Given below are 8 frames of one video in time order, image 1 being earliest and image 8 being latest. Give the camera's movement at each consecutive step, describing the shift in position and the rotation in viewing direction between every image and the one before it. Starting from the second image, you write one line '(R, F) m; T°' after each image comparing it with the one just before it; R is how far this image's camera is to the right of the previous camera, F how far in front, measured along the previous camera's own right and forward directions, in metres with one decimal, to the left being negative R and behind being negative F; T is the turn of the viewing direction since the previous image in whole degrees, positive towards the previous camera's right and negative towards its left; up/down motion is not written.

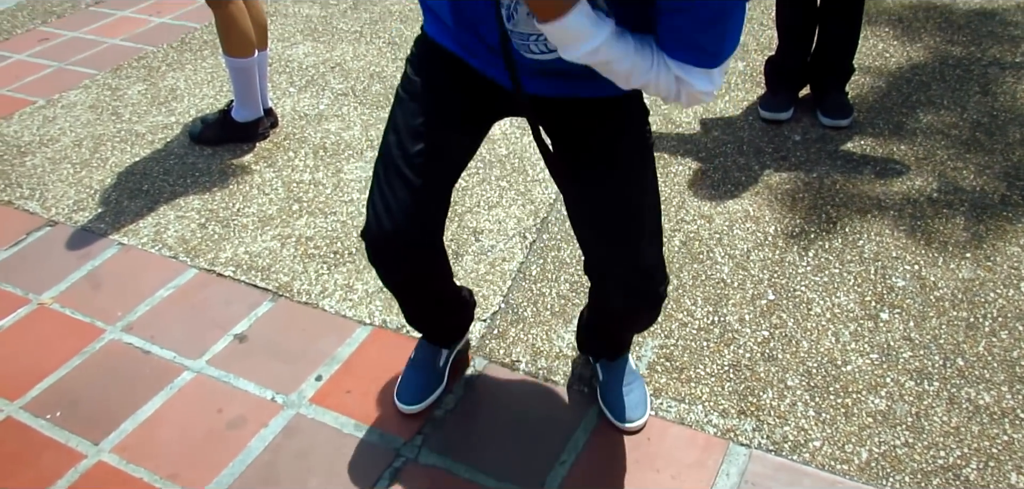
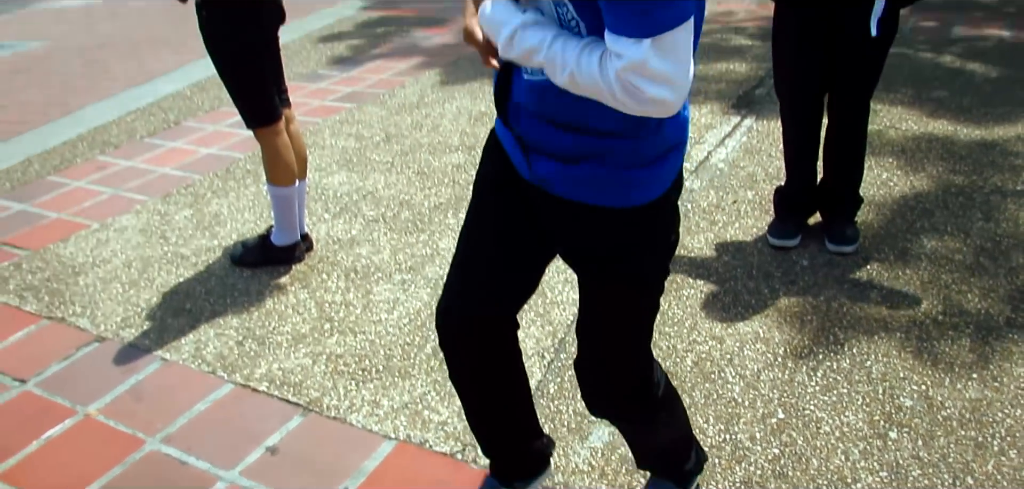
(0.0, -0.1) m; -2°
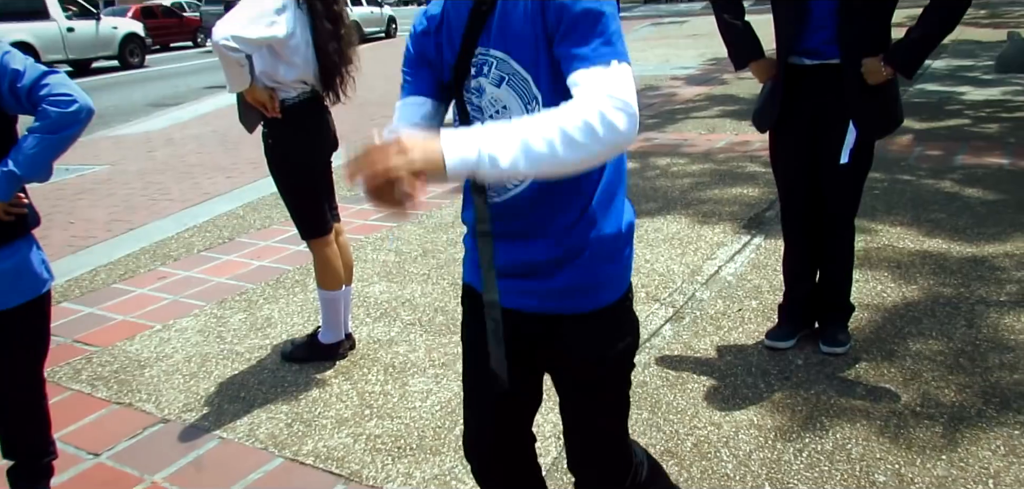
(0.0, -0.3) m; -2°
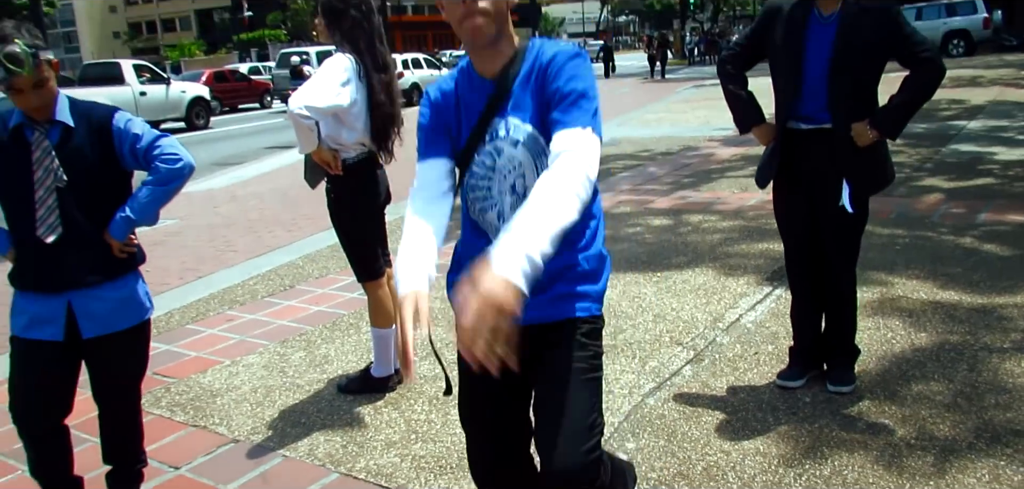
(+0.1, -0.4) m; -3°
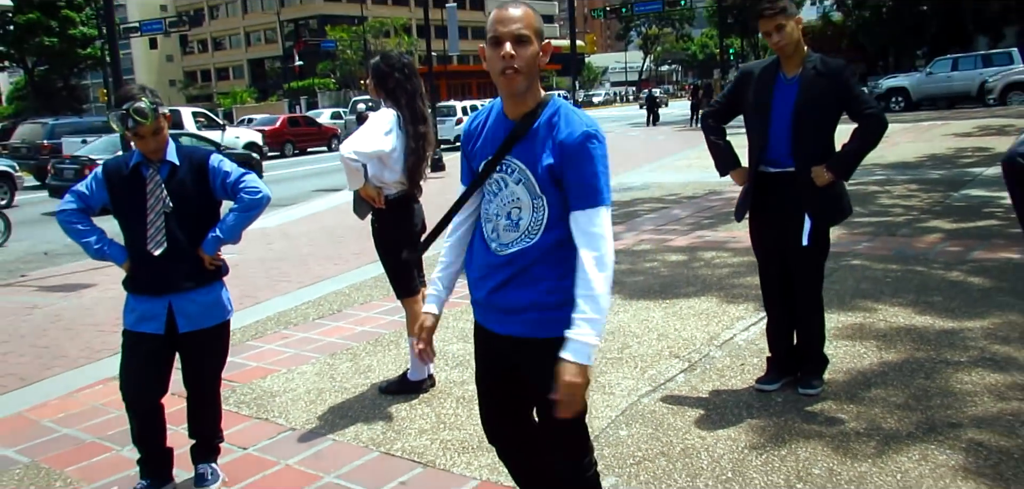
(+0.1, -0.6) m; -3°
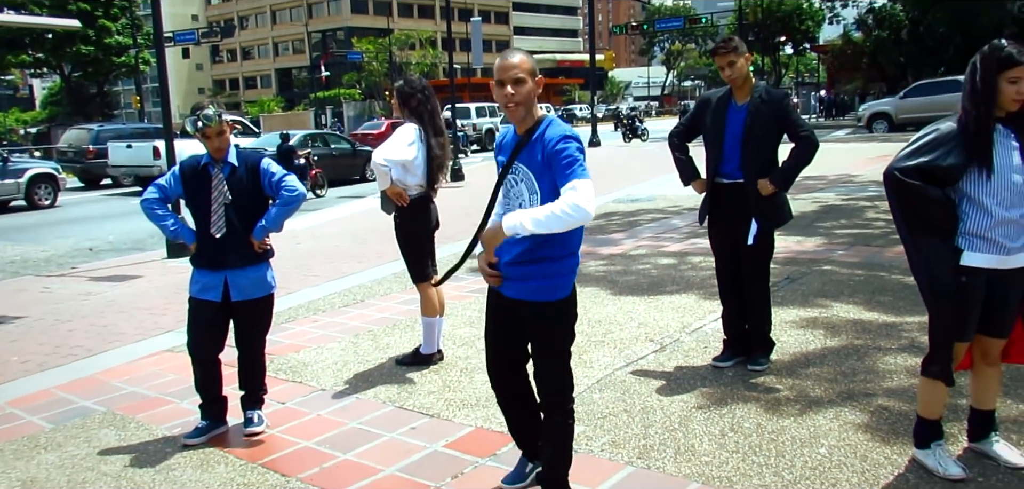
(+0.1, -0.8) m; -1°
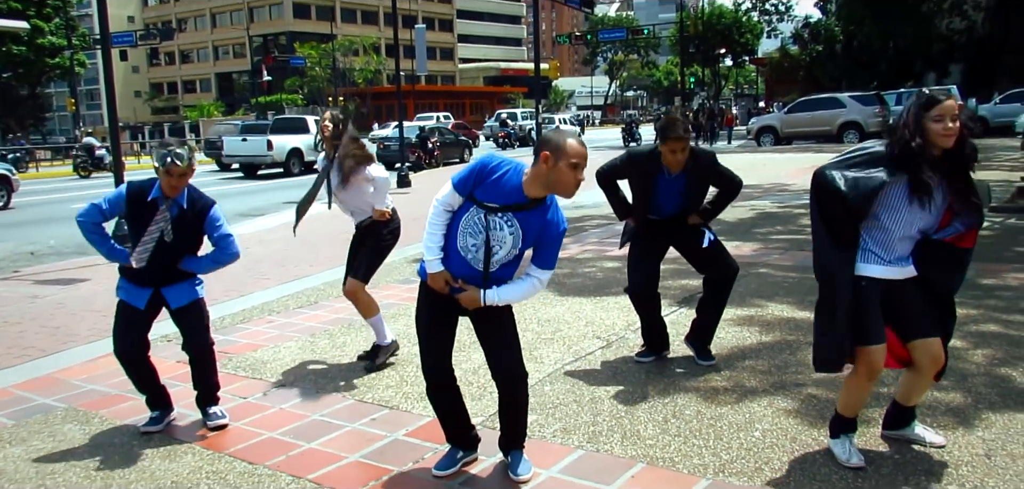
(-0.1, -0.2) m; +4°
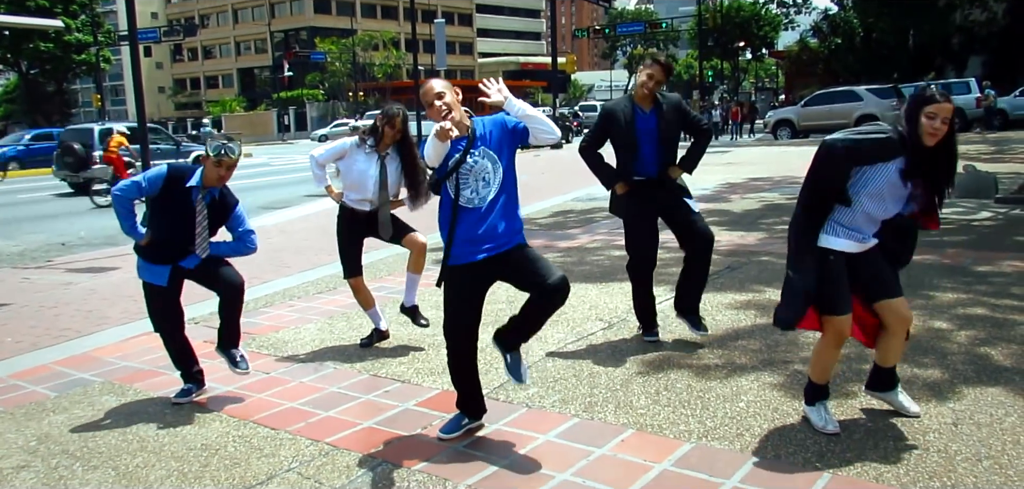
(+0.1, -0.3) m; -1°
